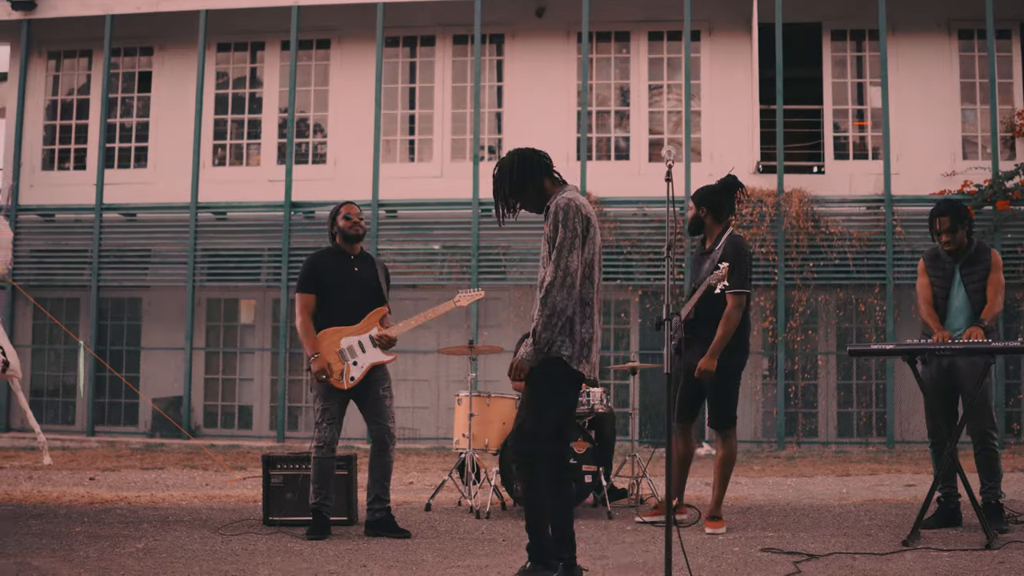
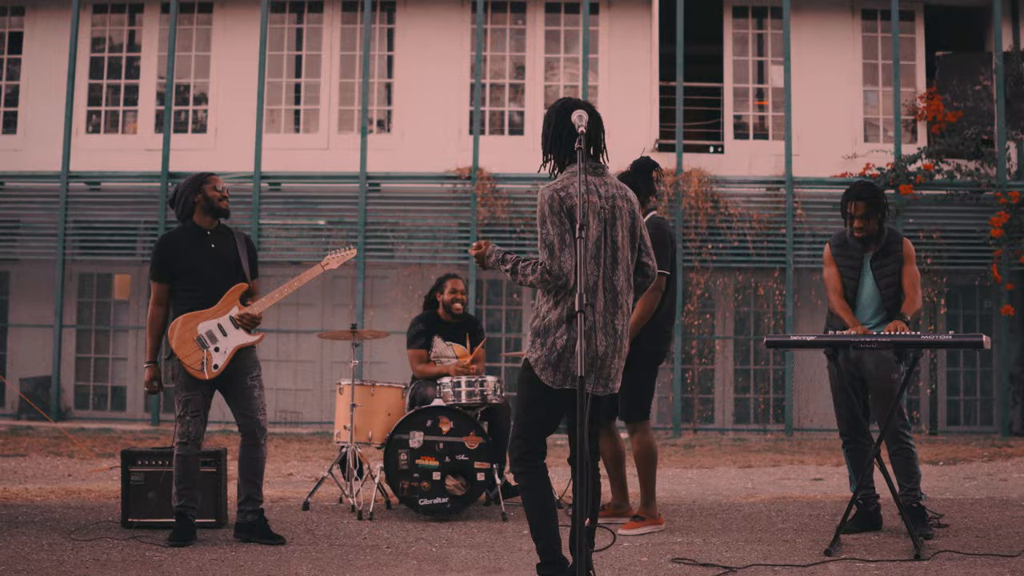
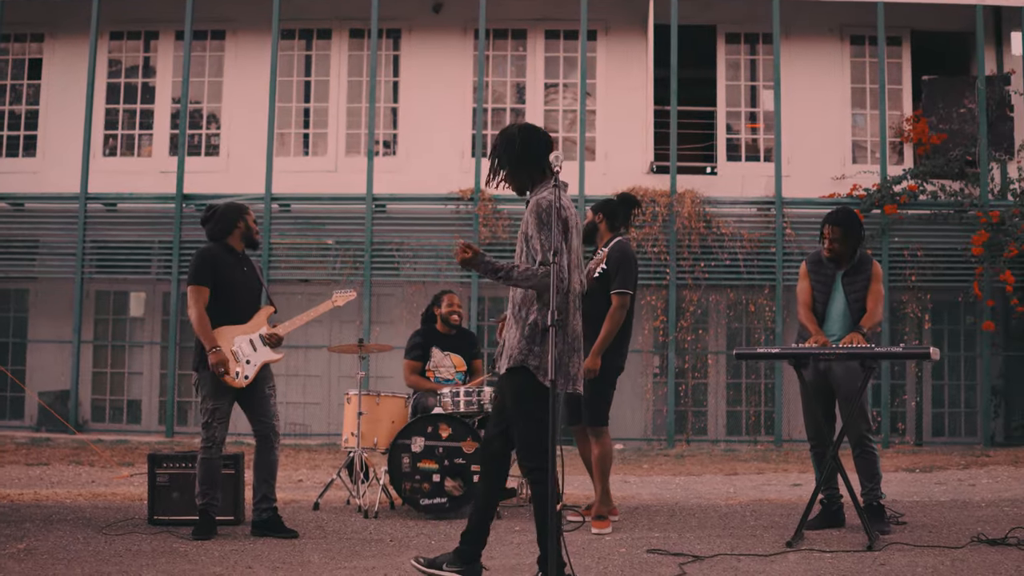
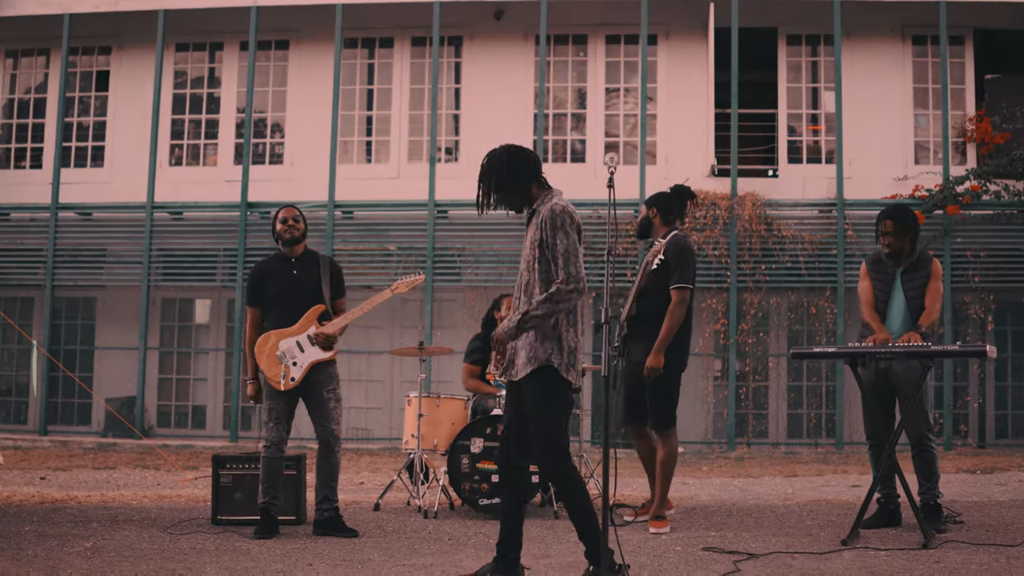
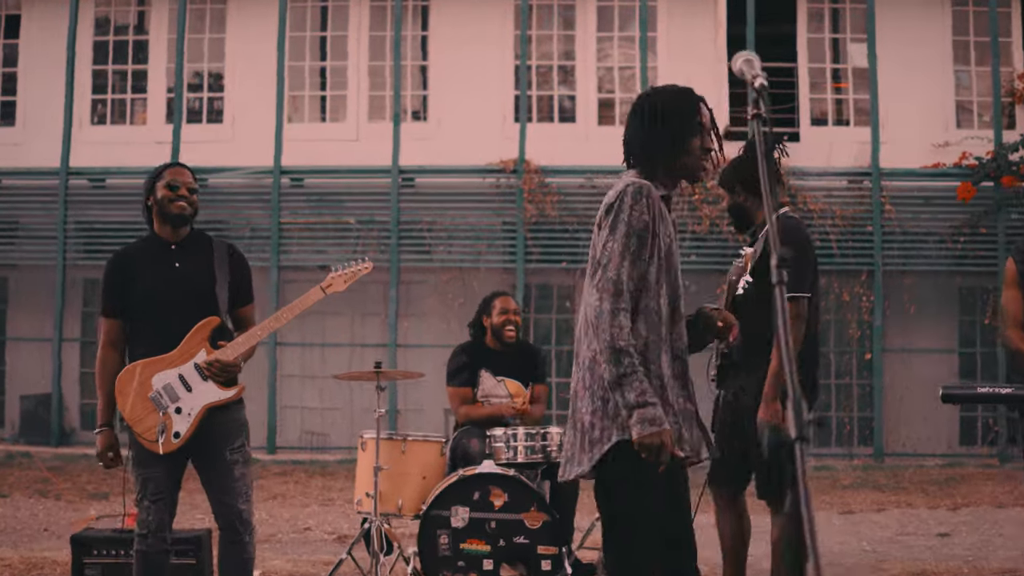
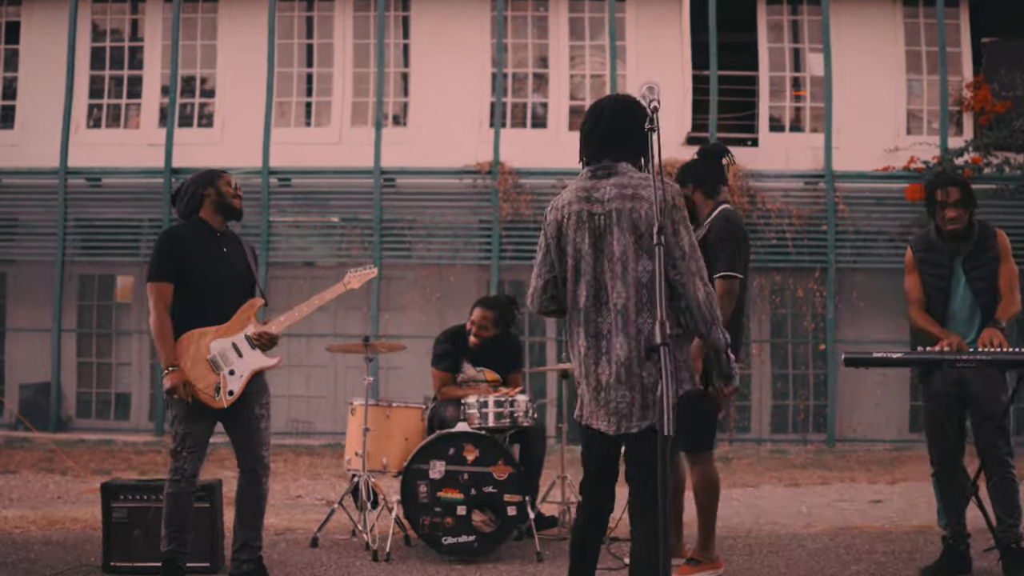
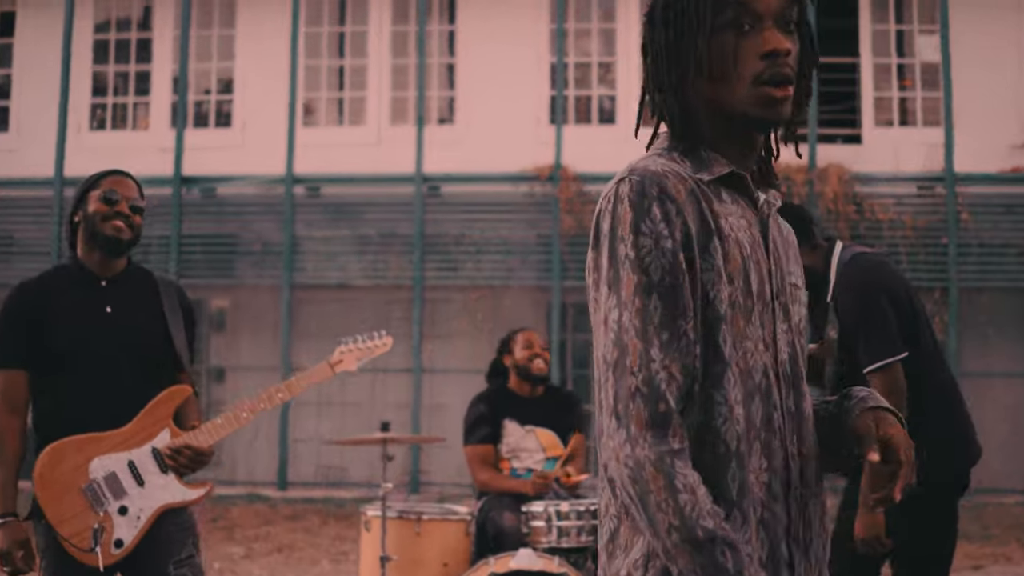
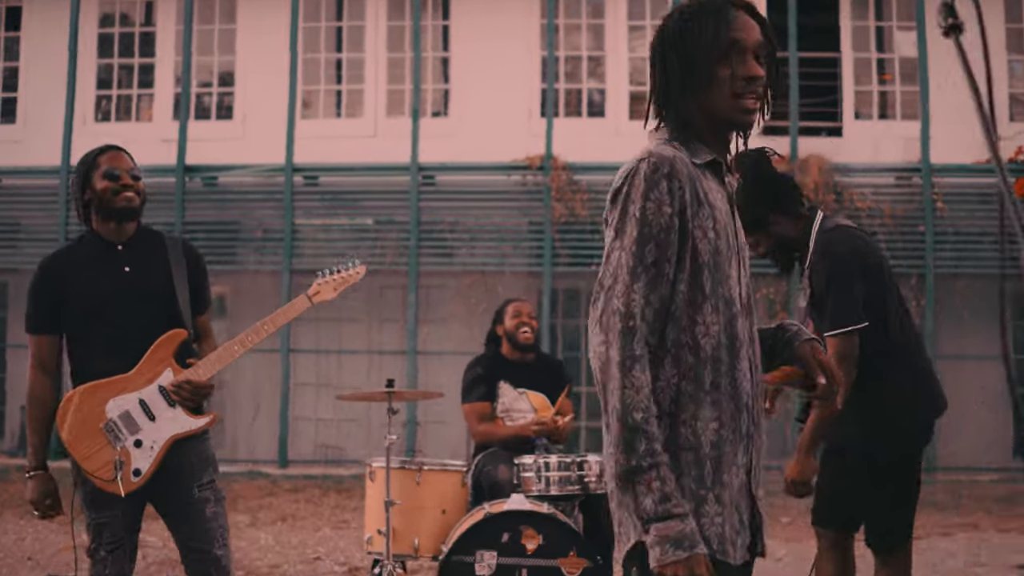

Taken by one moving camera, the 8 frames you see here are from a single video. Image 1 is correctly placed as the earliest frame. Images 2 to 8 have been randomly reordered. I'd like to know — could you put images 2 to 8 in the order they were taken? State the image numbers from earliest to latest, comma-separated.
4, 3, 2, 6, 5, 8, 7
